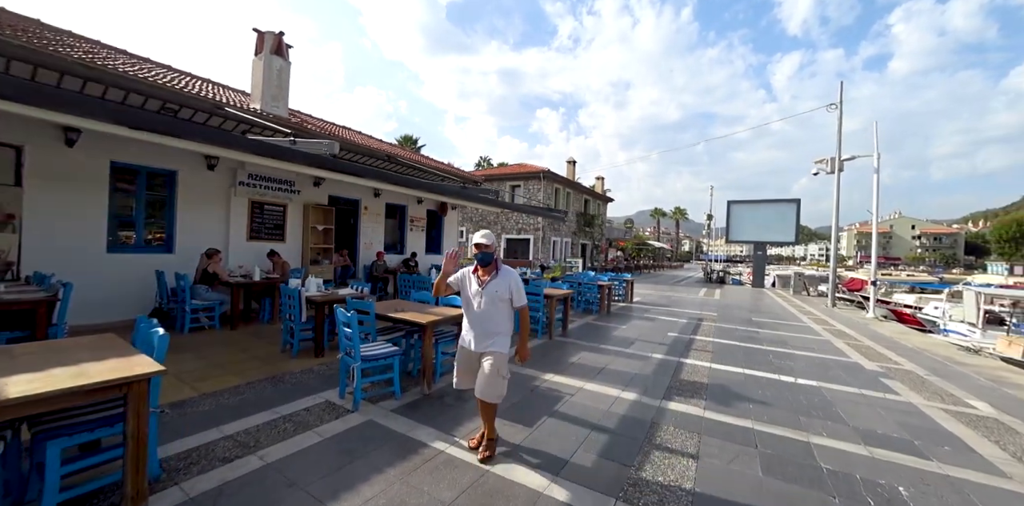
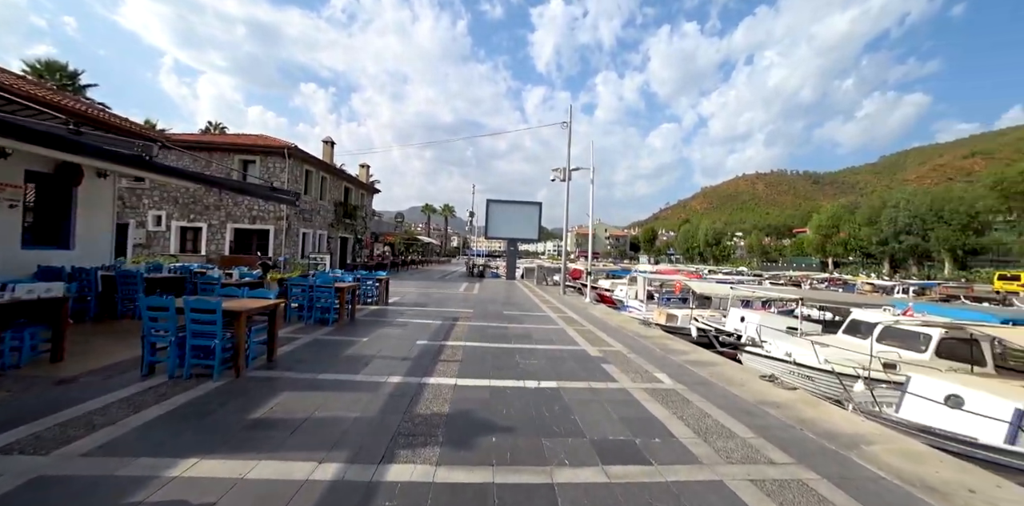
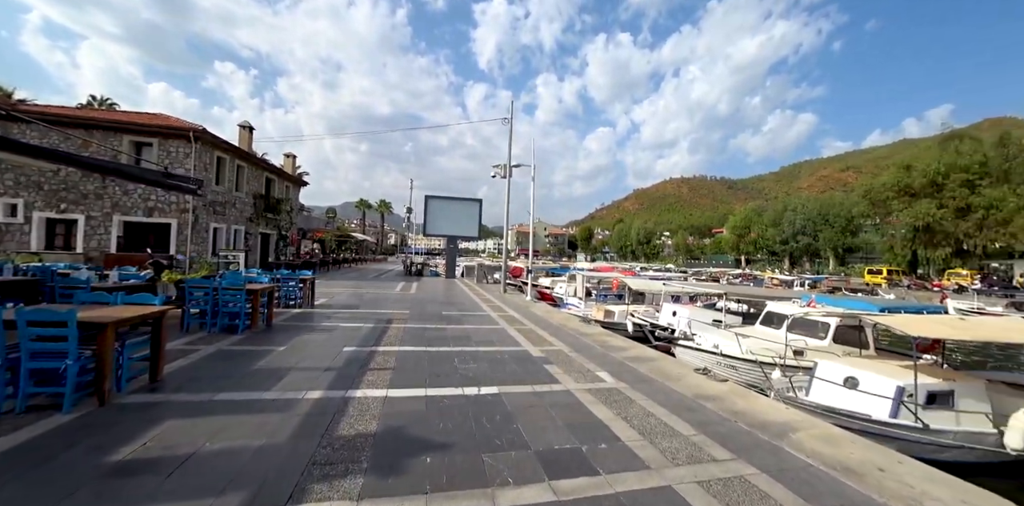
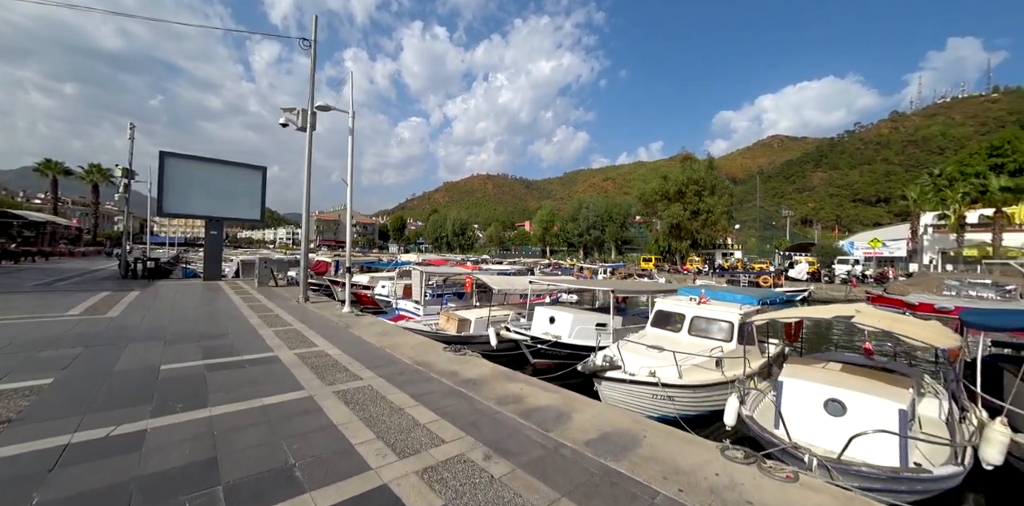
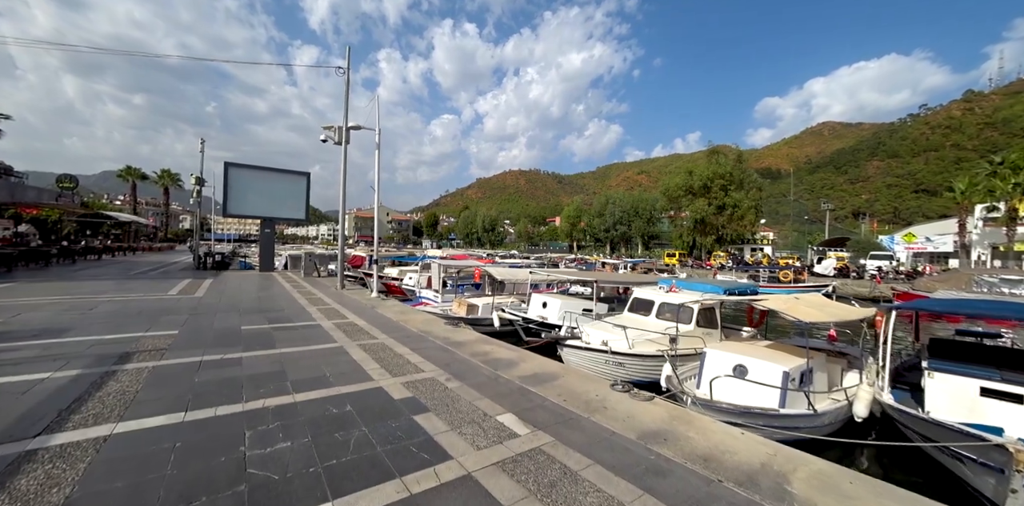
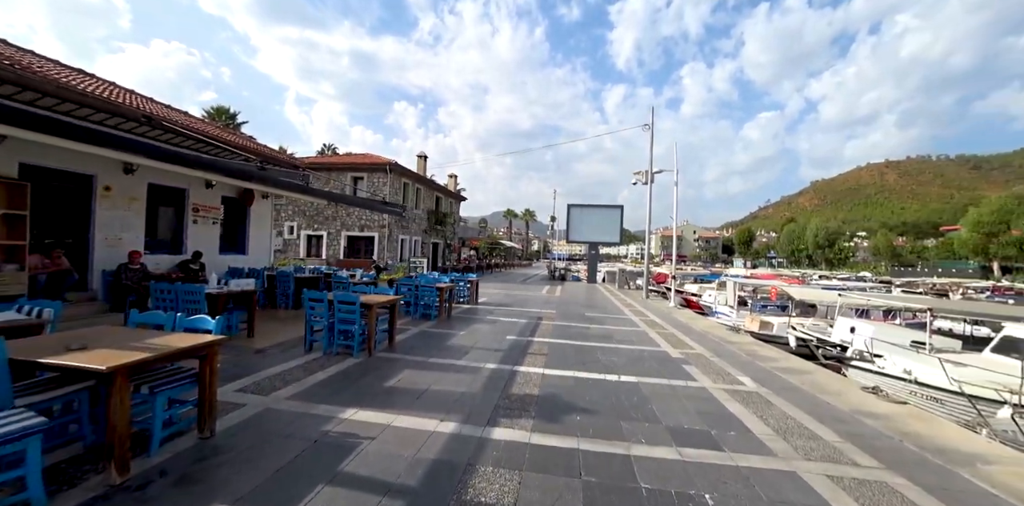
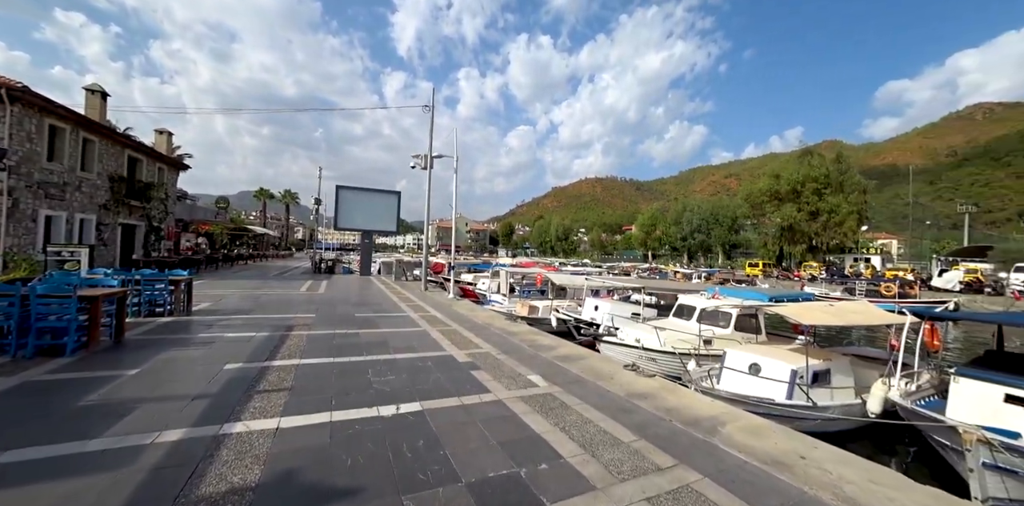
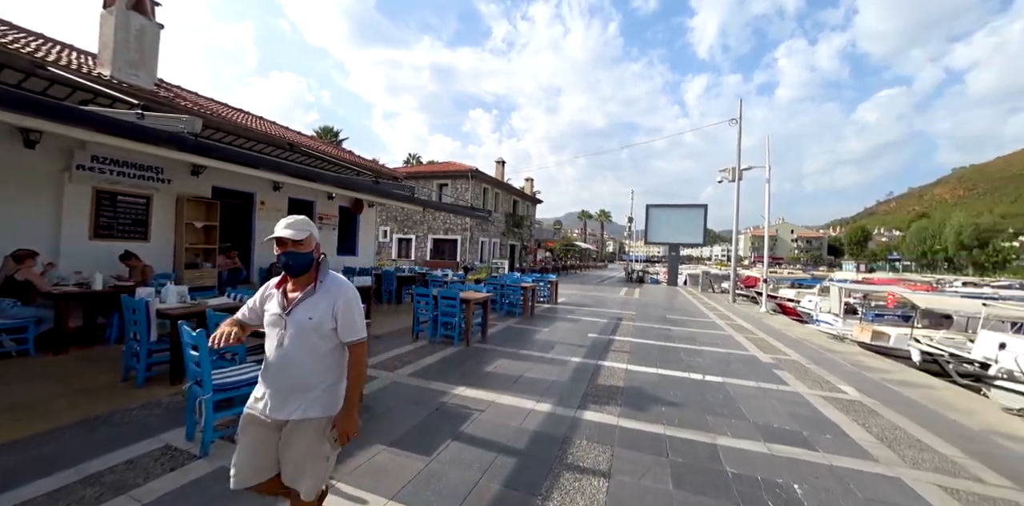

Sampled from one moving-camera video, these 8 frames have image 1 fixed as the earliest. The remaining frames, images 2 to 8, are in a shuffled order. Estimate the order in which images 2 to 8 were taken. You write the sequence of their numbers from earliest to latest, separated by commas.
8, 6, 2, 3, 7, 5, 4
